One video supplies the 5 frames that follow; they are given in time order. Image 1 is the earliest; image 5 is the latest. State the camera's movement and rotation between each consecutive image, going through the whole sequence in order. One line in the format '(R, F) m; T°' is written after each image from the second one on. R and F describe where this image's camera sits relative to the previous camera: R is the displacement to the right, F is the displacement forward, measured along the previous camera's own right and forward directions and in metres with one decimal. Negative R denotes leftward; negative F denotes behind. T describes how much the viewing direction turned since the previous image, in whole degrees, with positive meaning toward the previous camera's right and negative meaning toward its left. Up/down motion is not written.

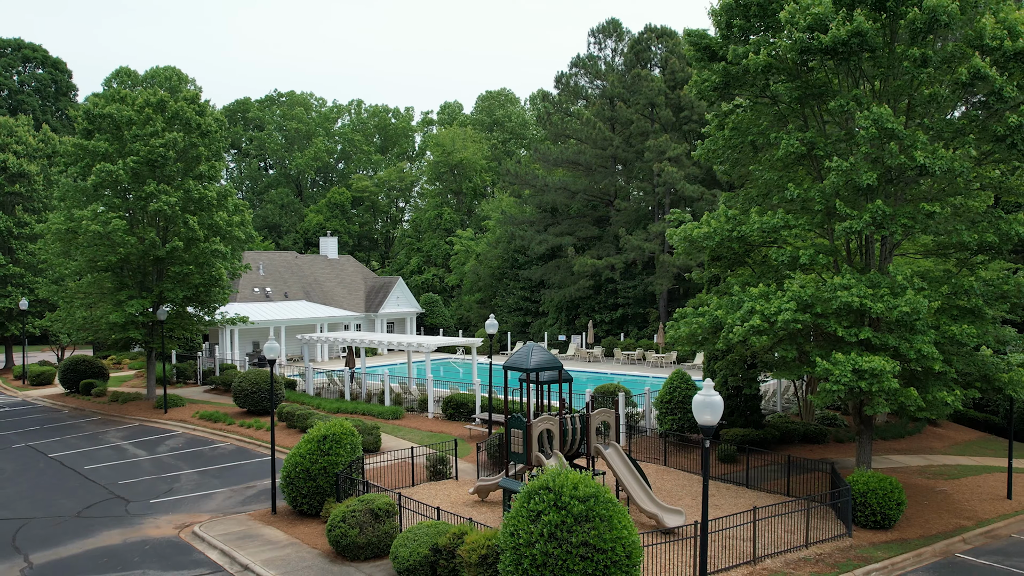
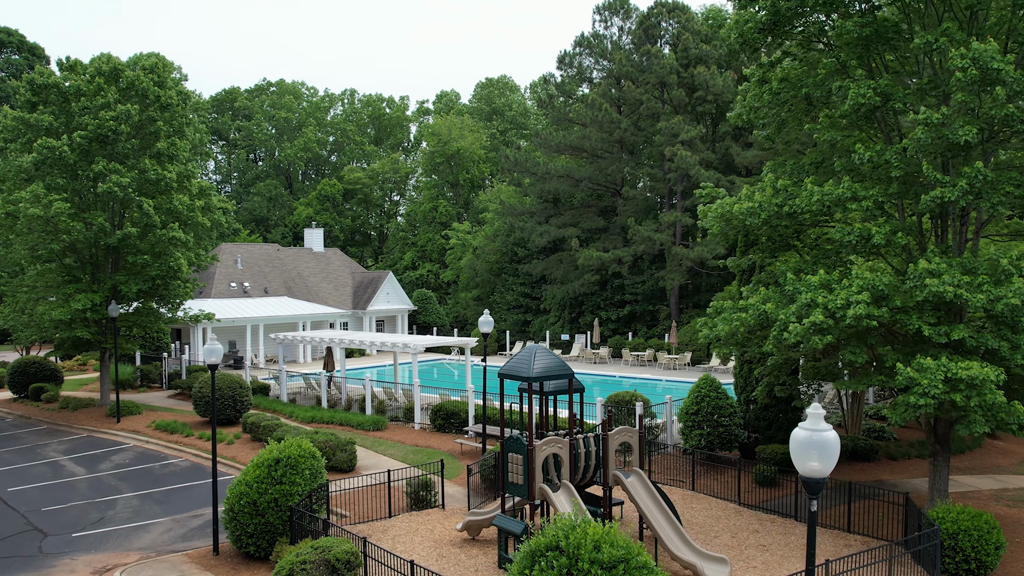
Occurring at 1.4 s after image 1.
(0.0, +3.4) m; 0°
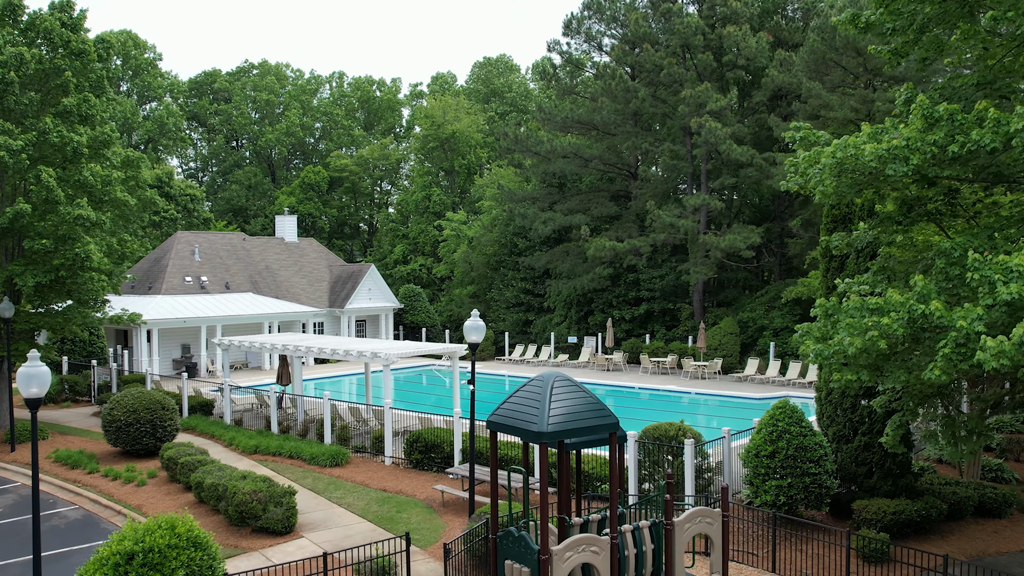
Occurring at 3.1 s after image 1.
(0.0, +5.4) m; 0°
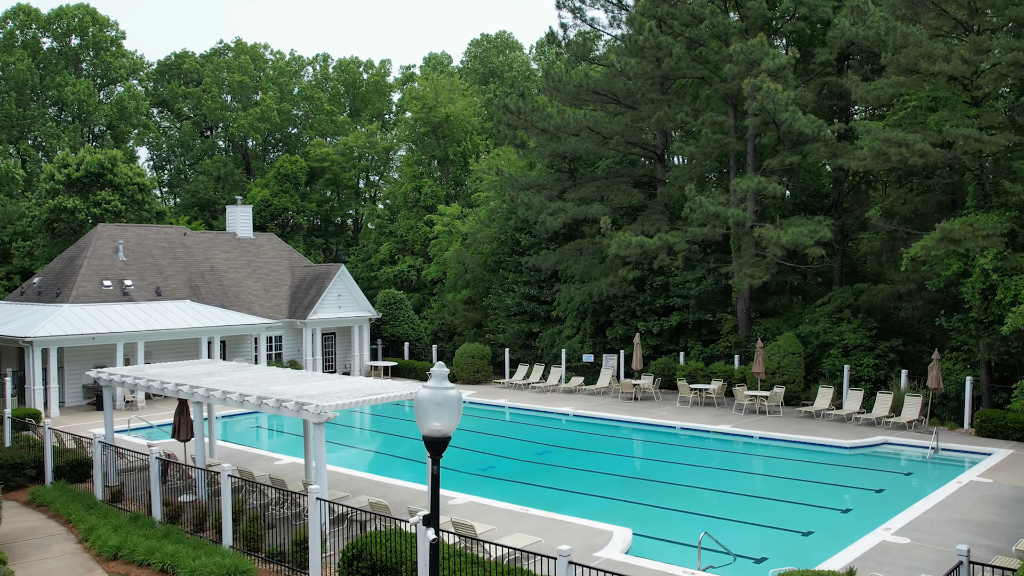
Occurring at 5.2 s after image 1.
(0.0, +6.9) m; 0°
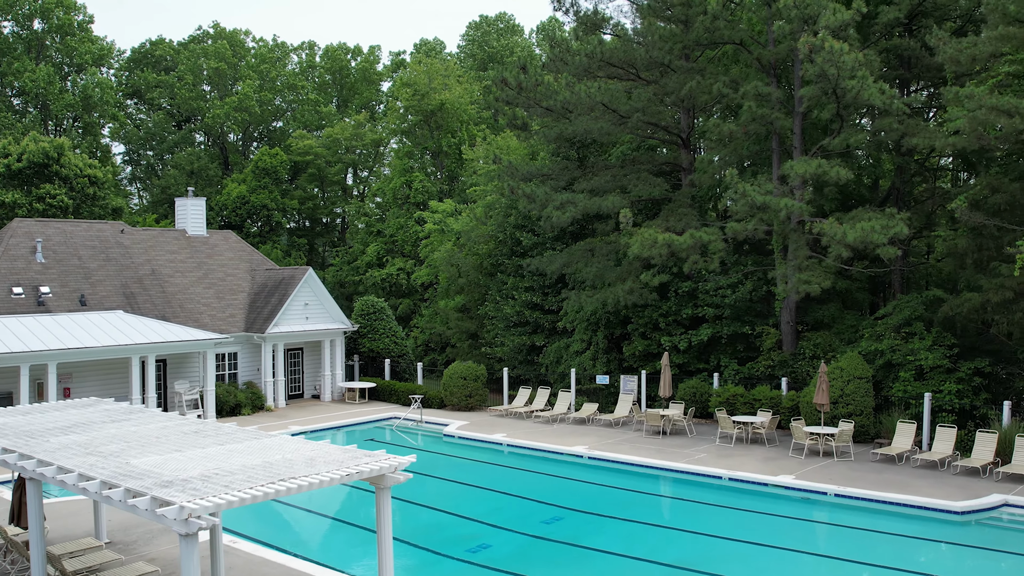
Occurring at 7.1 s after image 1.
(0.0, +4.9) m; 0°
